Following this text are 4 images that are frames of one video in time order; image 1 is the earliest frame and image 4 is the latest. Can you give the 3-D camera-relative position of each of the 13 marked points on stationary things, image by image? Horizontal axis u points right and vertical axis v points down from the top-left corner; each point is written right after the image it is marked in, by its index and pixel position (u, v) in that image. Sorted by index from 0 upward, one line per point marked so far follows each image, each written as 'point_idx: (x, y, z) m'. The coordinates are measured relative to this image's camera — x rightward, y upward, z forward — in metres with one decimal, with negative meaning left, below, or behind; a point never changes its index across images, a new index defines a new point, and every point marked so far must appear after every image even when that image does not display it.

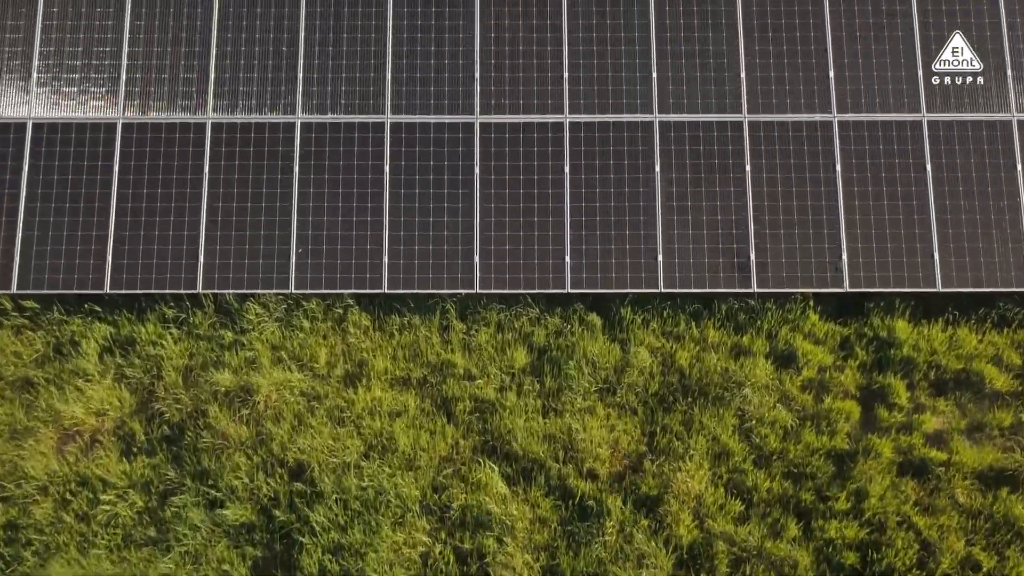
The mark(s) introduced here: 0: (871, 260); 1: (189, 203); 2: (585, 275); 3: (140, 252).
0: (+3.3, +0.3, +9.7) m
1: (-3.1, +0.8, +9.9) m
2: (+0.7, +0.1, +9.7) m
3: (-3.5, +0.3, +9.8) m
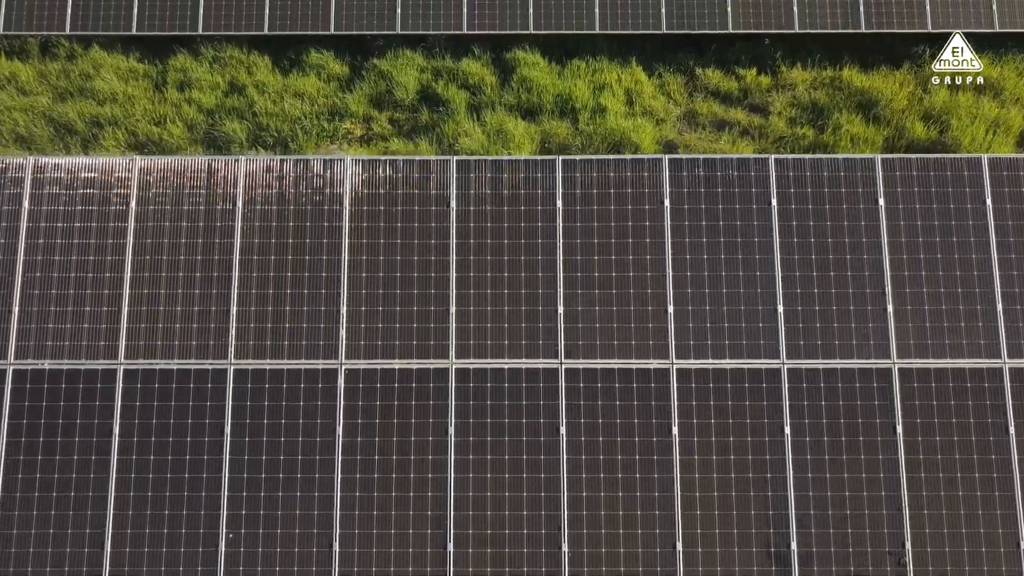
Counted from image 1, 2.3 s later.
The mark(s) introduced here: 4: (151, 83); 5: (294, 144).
0: (+3.2, -2.0, +7.8) m
1: (-3.2, -1.4, +8.0) m
2: (+0.5, -2.1, +7.8) m
3: (-3.6, -1.9, +7.9) m
4: (-4.6, +2.6, +13.3) m
5: (-2.7, +1.8, +12.8) m
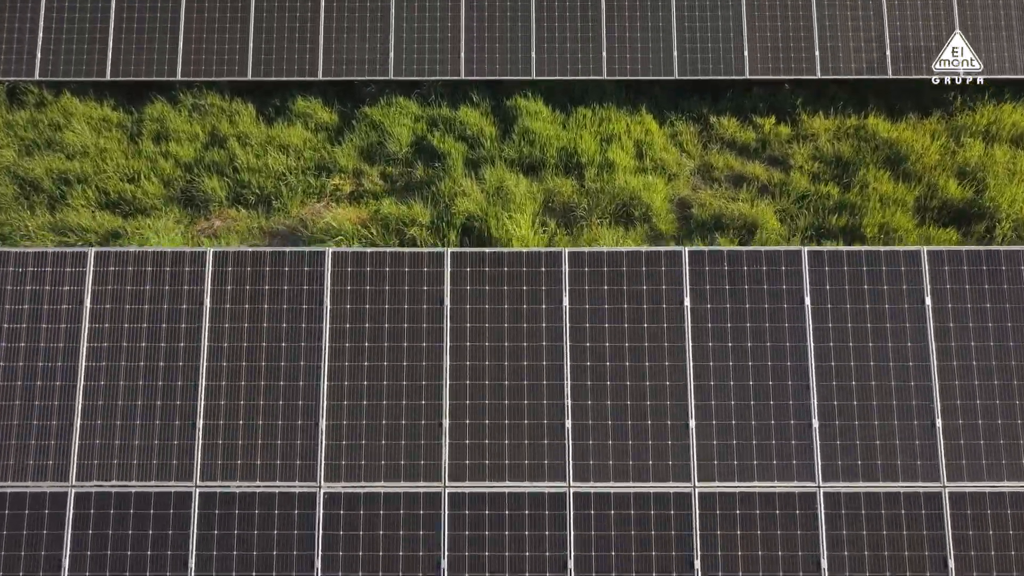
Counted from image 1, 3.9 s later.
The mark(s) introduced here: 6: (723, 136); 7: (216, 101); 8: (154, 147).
0: (+3.2, -2.7, +6.8) m
1: (-3.2, -2.2, +7.1) m
2: (+0.6, -2.9, +6.9) m
3: (-3.6, -2.7, +6.9) m
4: (-4.6, +1.8, +12.4) m
5: (-2.6, +1.0, +11.8) m
6: (+2.5, +1.8, +12.5) m
7: (-3.6, +2.3, +12.6) m
8: (-4.2, +1.6, +12.2) m
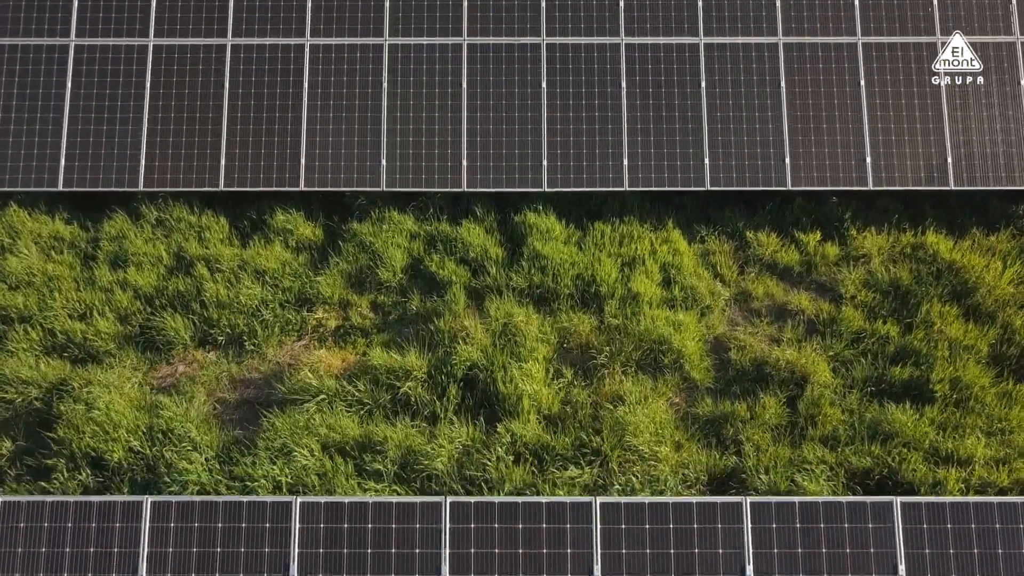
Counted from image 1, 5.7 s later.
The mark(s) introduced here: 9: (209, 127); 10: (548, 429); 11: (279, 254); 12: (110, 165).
0: (+3.3, -4.2, +5.3) m
1: (-3.1, -3.7, +5.5) m
2: (+0.6, -4.4, +5.3) m
3: (-3.5, -4.1, +5.4) m
4: (-4.5, +0.3, +10.8) m
5: (-2.6, -0.5, +10.3) m
6: (+2.6, +0.3, +11.0) m
7: (-3.5, +0.8, +11.0) m
8: (-4.1, +0.1, +10.6) m
9: (-3.2, +1.7, +11.1) m
10: (+0.3, -1.3, +9.5) m
11: (-2.4, +0.3, +10.8) m
12: (-4.3, +1.3, +11.1) m
